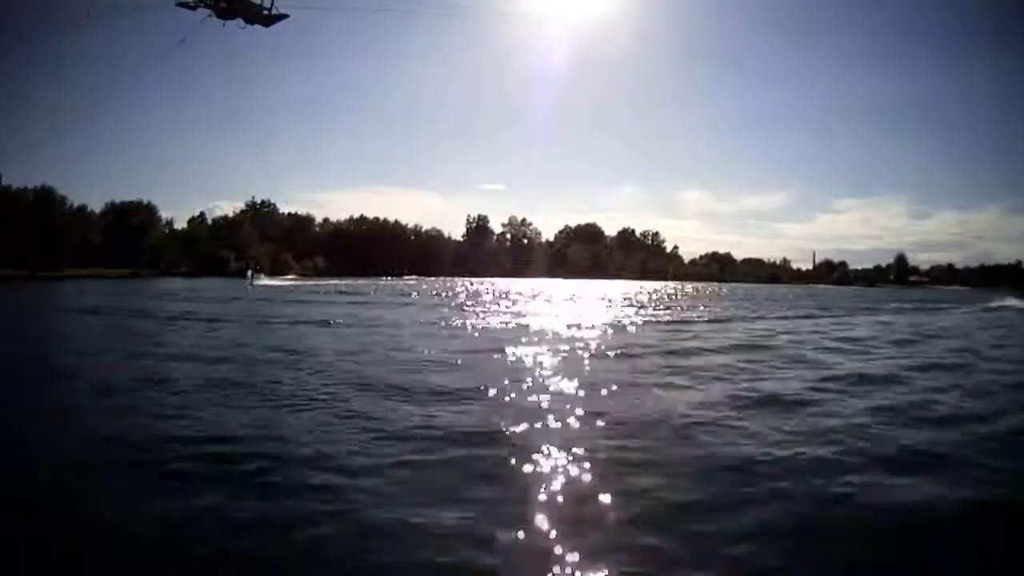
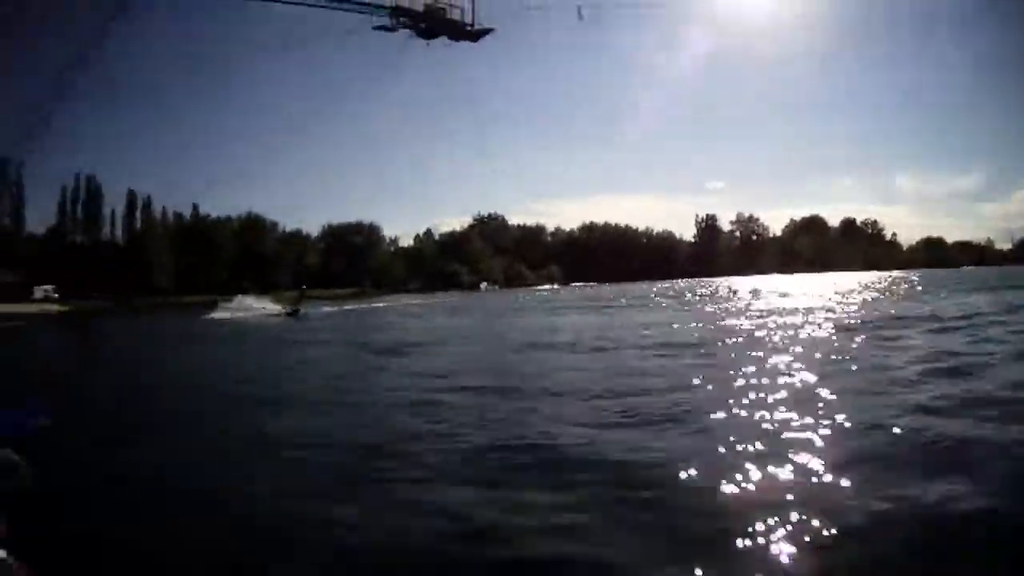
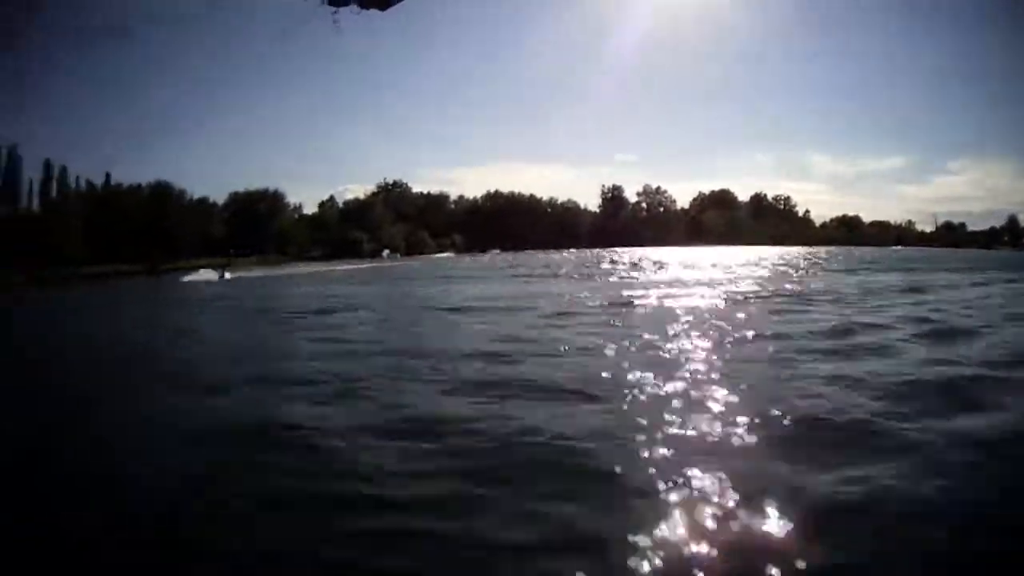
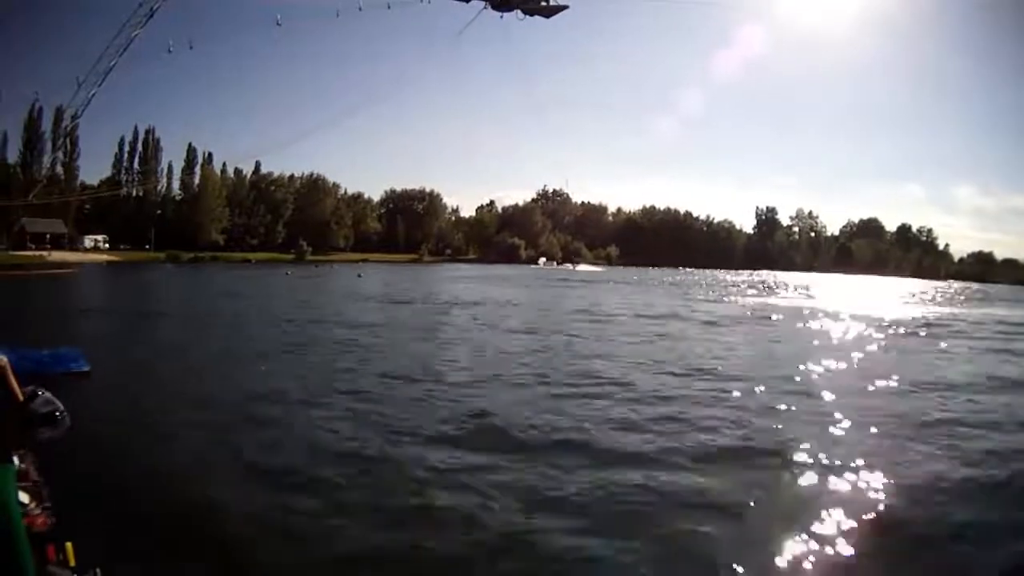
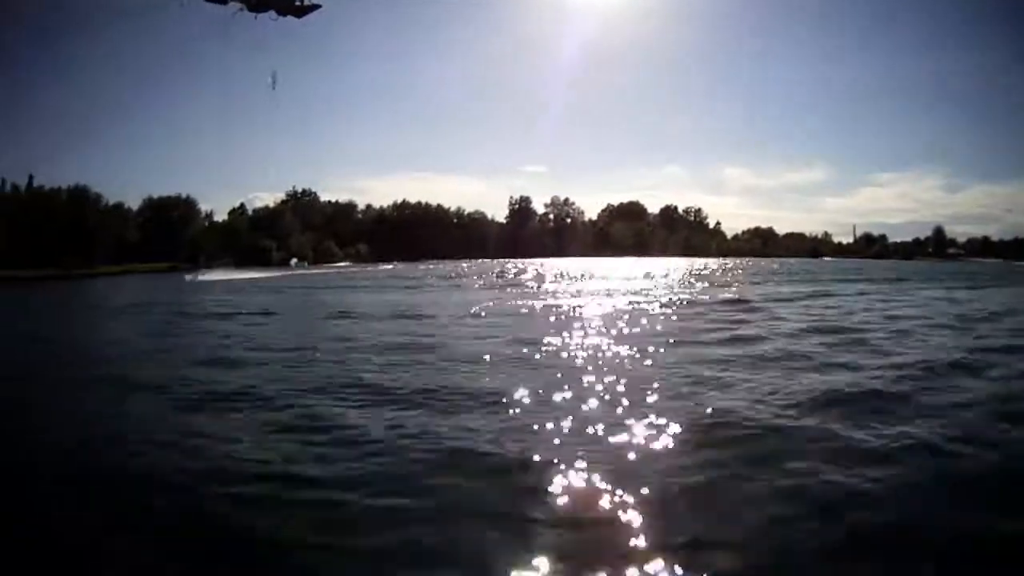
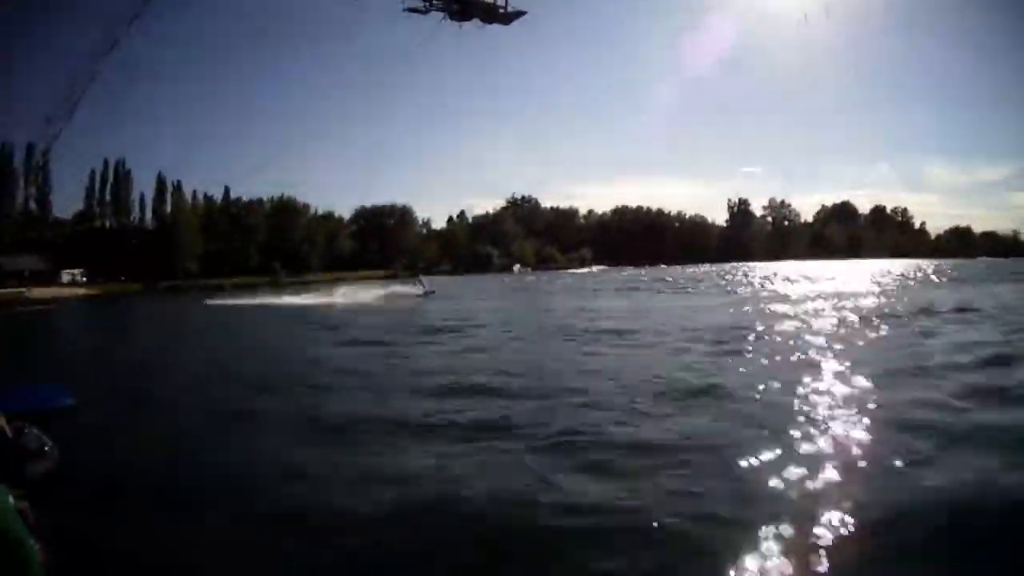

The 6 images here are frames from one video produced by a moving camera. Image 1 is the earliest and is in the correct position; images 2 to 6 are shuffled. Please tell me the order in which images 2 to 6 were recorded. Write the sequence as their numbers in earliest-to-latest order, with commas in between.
5, 3, 2, 6, 4
